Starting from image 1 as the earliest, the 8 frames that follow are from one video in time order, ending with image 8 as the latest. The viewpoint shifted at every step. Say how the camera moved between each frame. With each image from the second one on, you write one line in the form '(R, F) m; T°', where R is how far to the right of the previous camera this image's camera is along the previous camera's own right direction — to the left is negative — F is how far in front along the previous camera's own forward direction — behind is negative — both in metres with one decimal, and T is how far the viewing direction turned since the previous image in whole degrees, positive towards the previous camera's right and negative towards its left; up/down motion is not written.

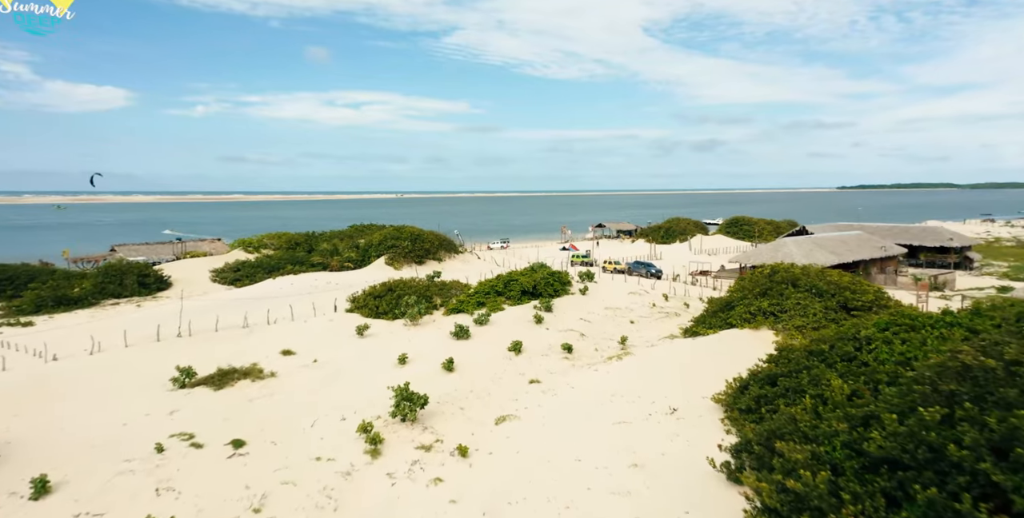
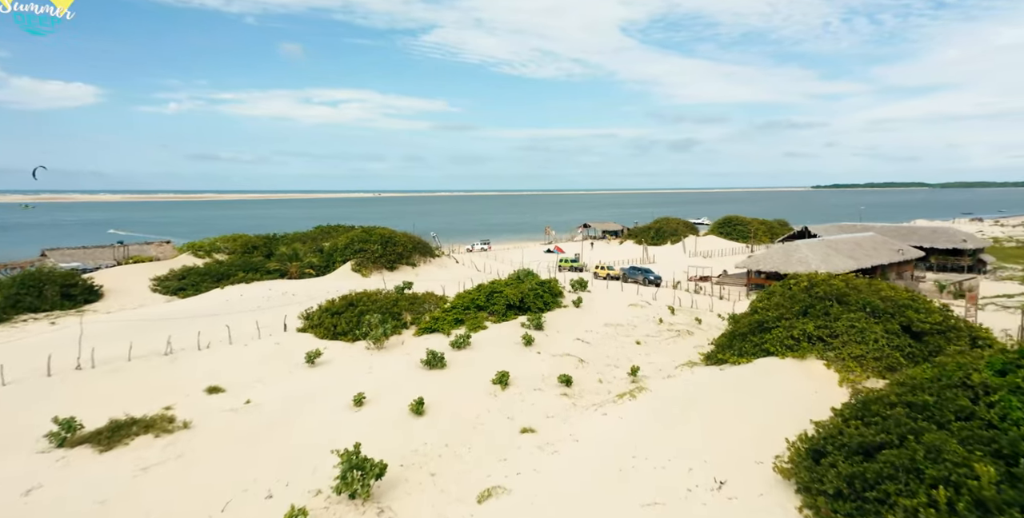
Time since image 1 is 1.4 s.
(-0.2, +3.2) m; +3°
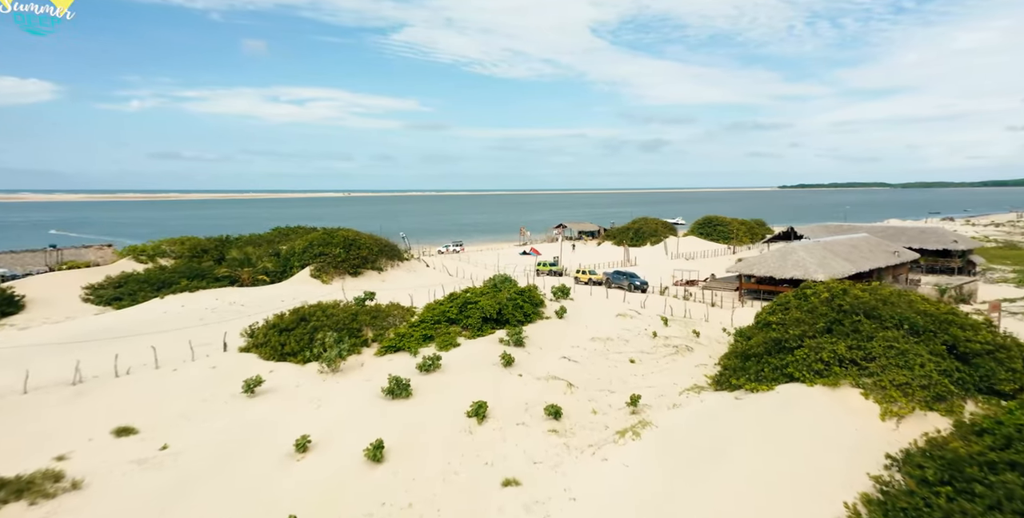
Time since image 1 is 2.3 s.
(-0.1, +2.2) m; +3°
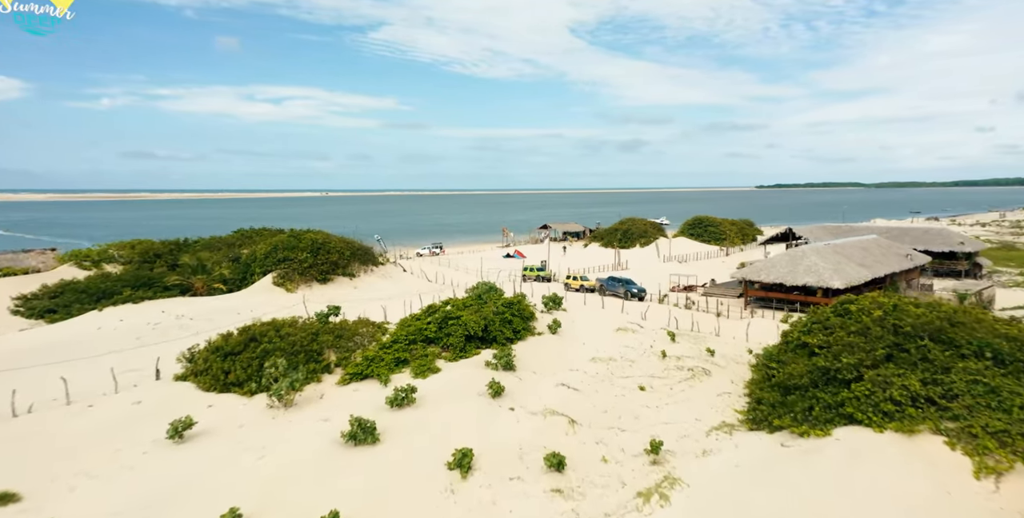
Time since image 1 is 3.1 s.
(-0.2, +2.3) m; +2°
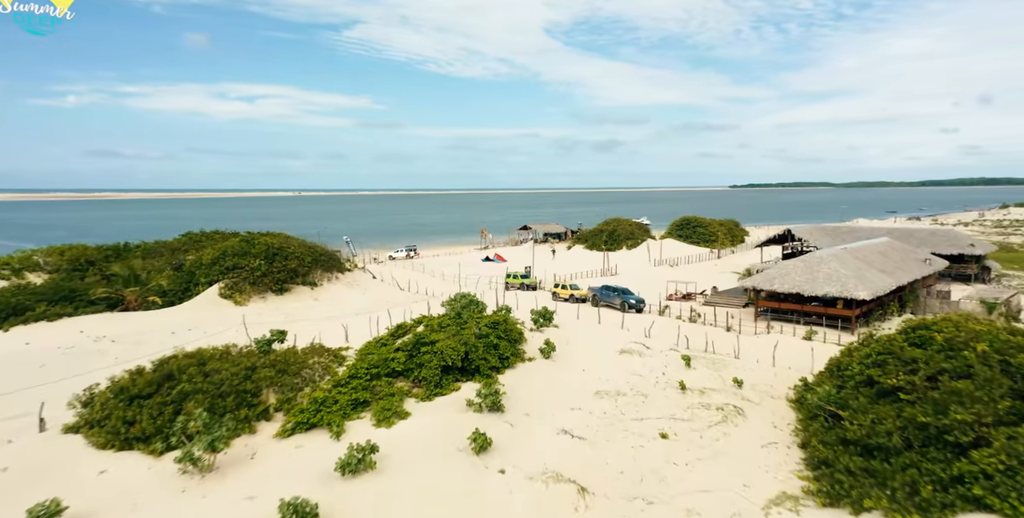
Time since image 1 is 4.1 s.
(-0.2, +2.6) m; +3°
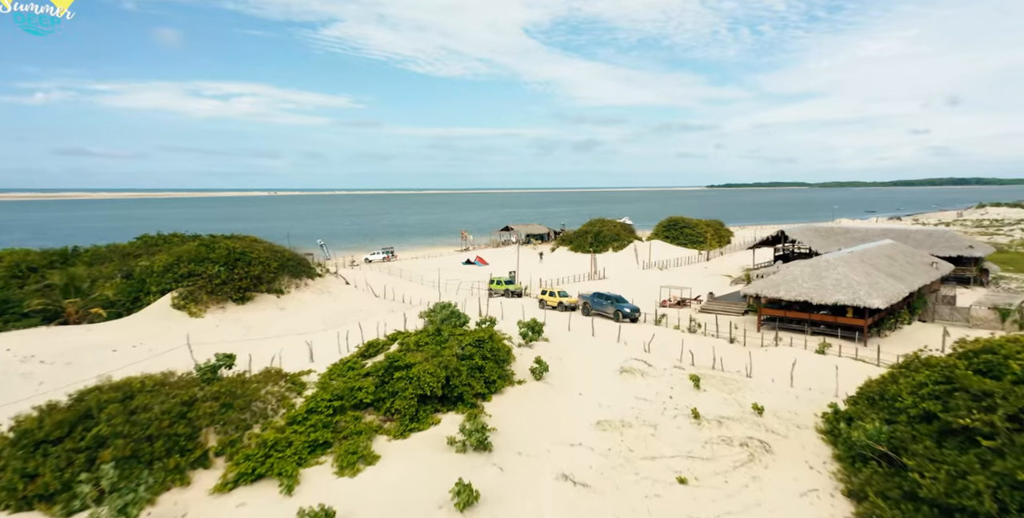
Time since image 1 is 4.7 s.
(-0.1, +1.6) m; +2°
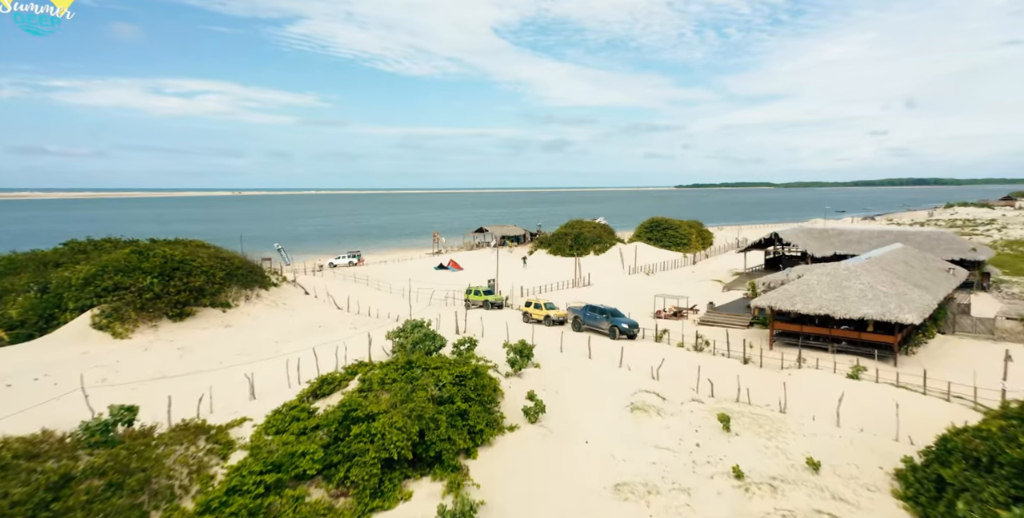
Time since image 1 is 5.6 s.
(-0.3, +2.3) m; +3°
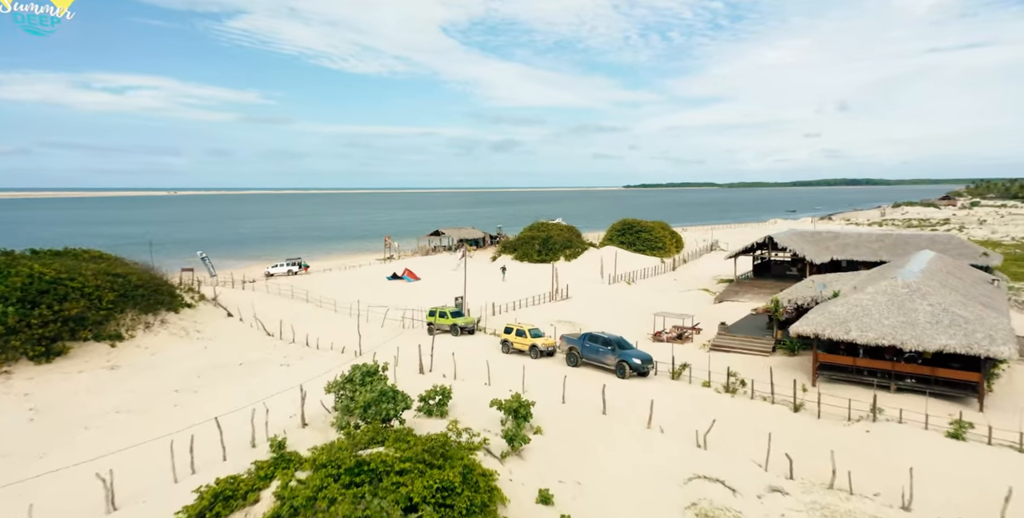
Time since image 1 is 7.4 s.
(-0.7, +3.7) m; +6°
